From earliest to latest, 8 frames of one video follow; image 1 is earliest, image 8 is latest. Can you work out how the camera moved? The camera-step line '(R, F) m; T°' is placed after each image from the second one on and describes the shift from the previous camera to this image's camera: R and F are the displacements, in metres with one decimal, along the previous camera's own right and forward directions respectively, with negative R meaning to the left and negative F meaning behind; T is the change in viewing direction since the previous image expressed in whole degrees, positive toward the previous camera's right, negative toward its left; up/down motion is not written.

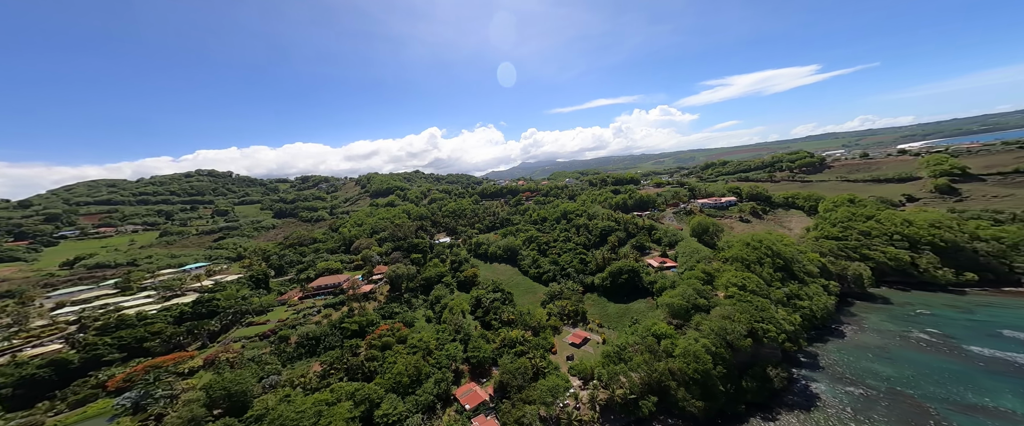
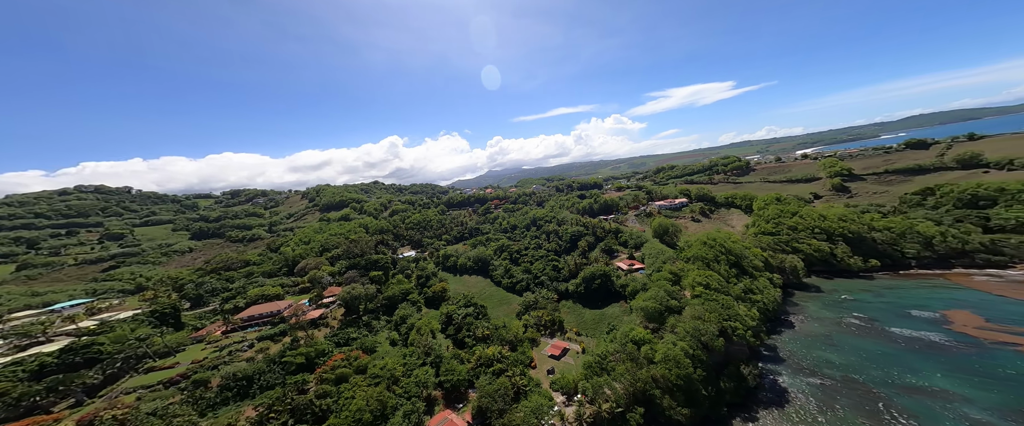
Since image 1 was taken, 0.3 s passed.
(-0.8, +1.4) m; +7°
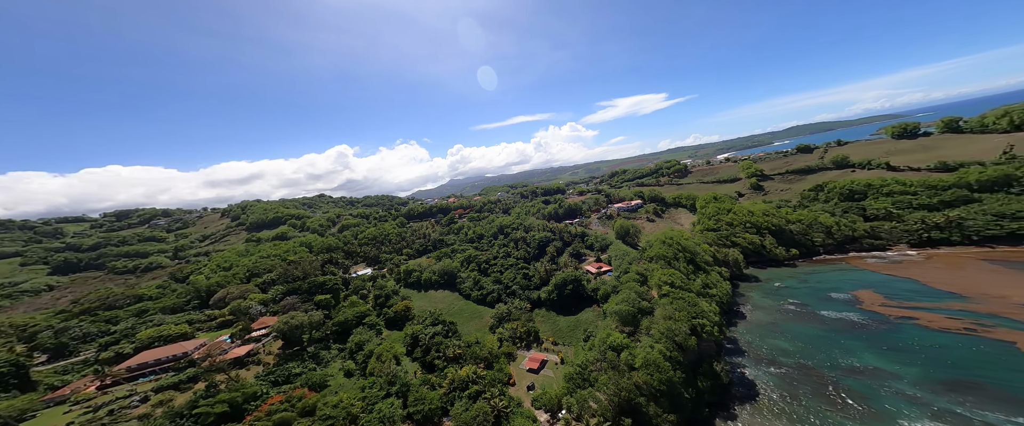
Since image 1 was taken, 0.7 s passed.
(-0.8, +1.5) m; +7°
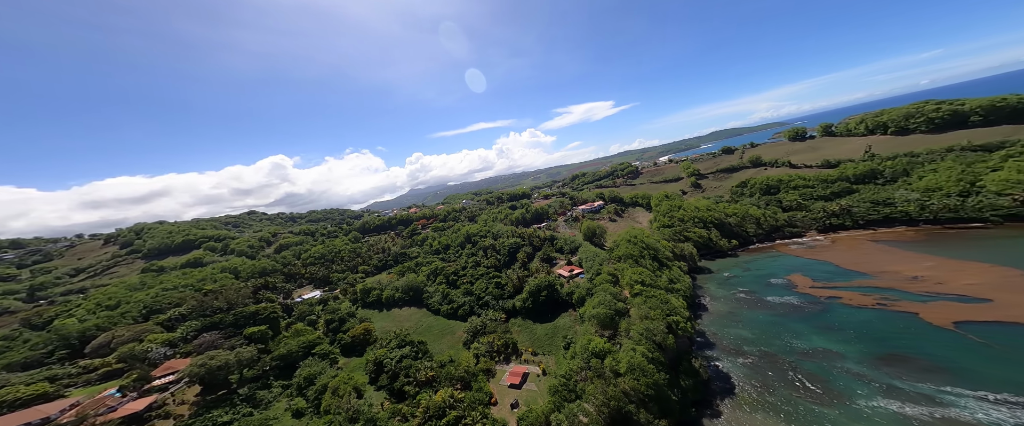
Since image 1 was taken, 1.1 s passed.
(-0.8, +1.4) m; +7°
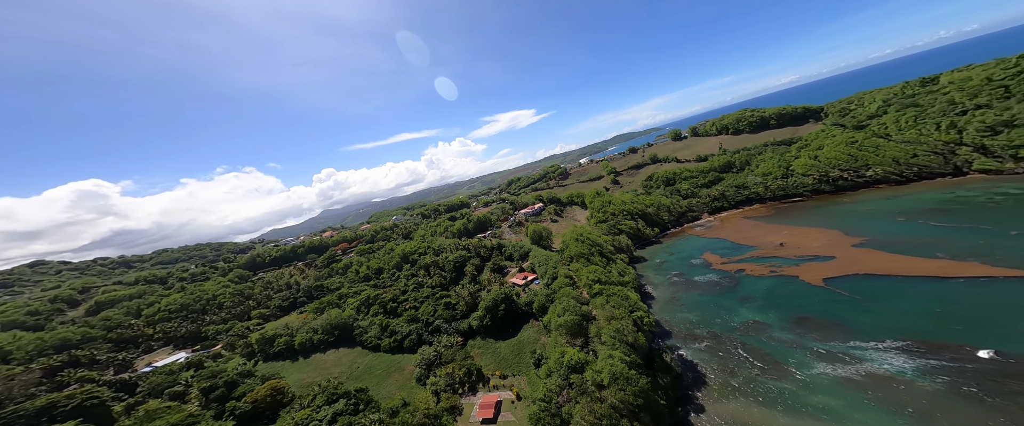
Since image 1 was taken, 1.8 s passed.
(-1.4, +3.1) m; +12°
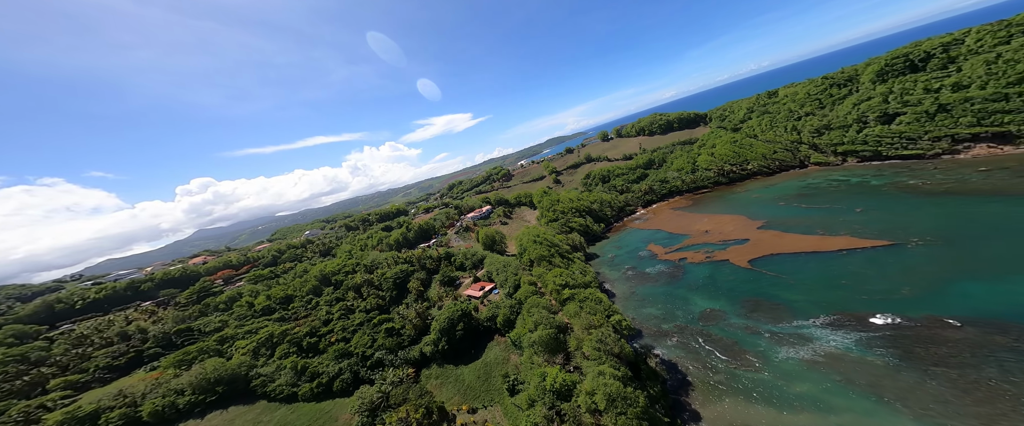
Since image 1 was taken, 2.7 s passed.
(-1.7, +4.4) m; +12°
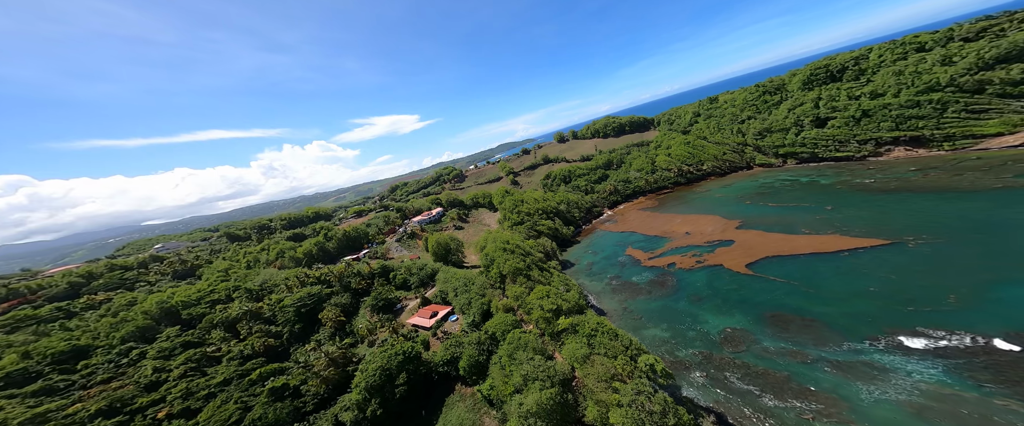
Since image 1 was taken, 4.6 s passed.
(-1.7, +10.2) m; +10°
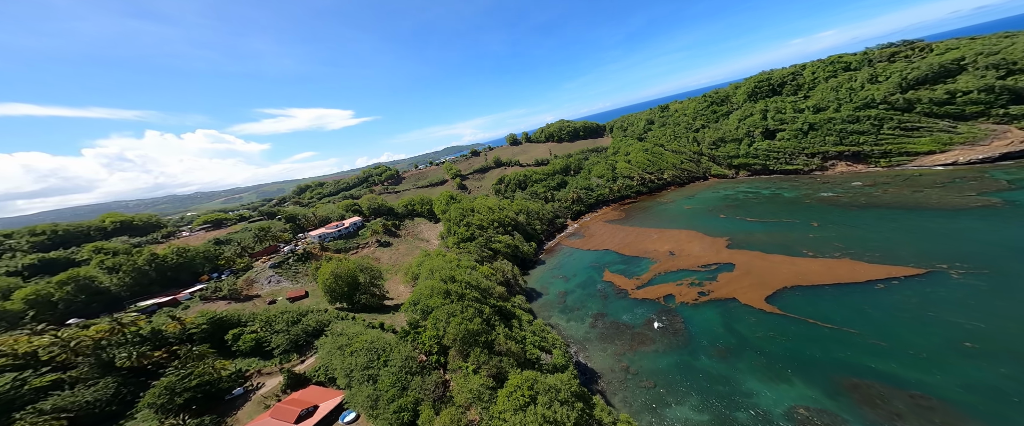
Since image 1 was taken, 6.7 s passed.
(-0.2, +12.8) m; +10°
